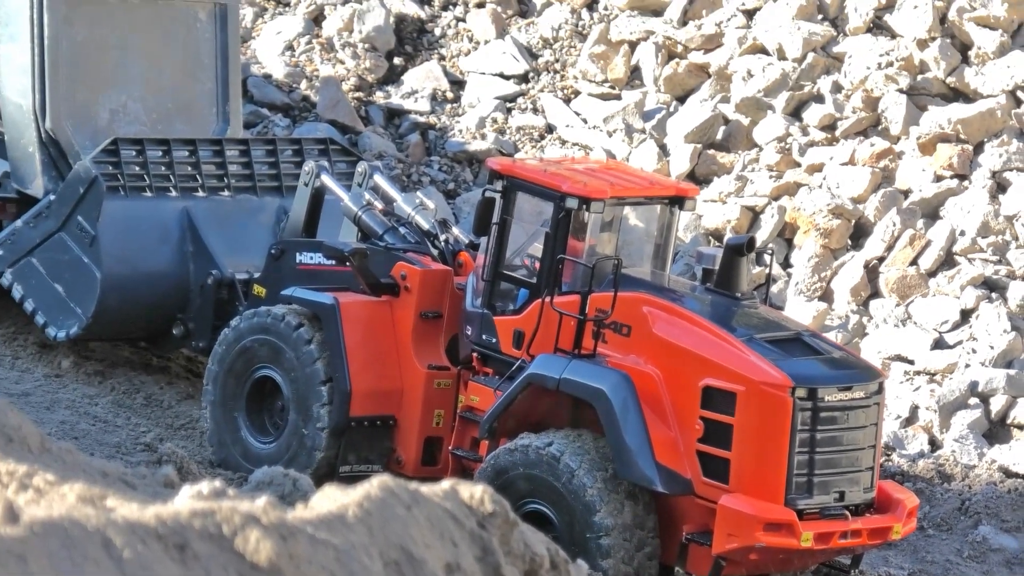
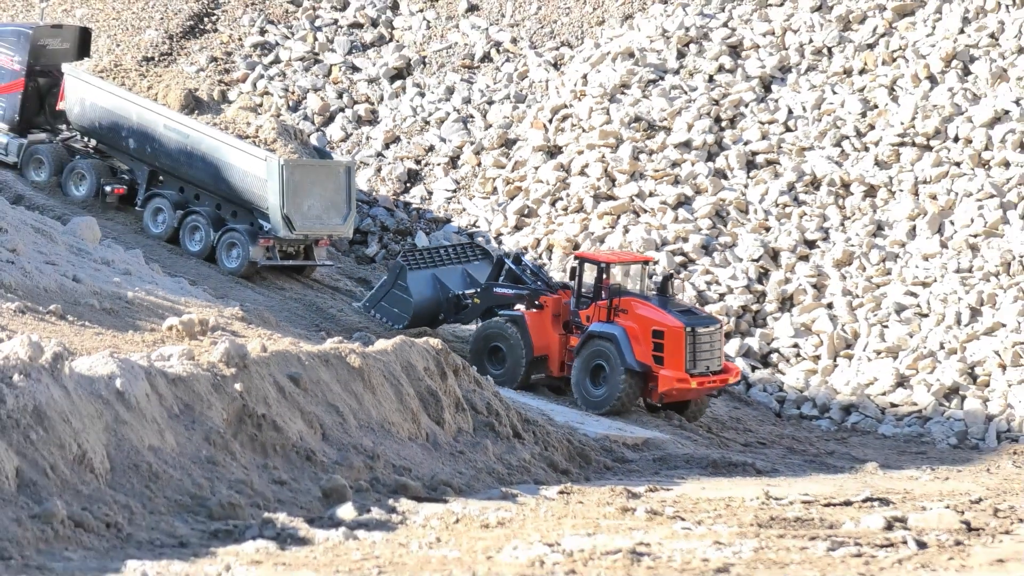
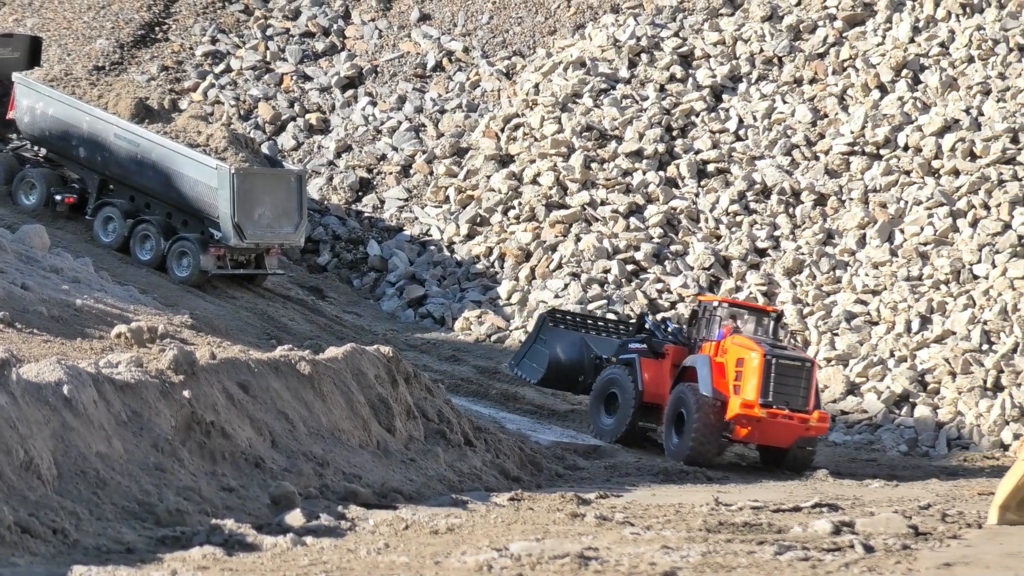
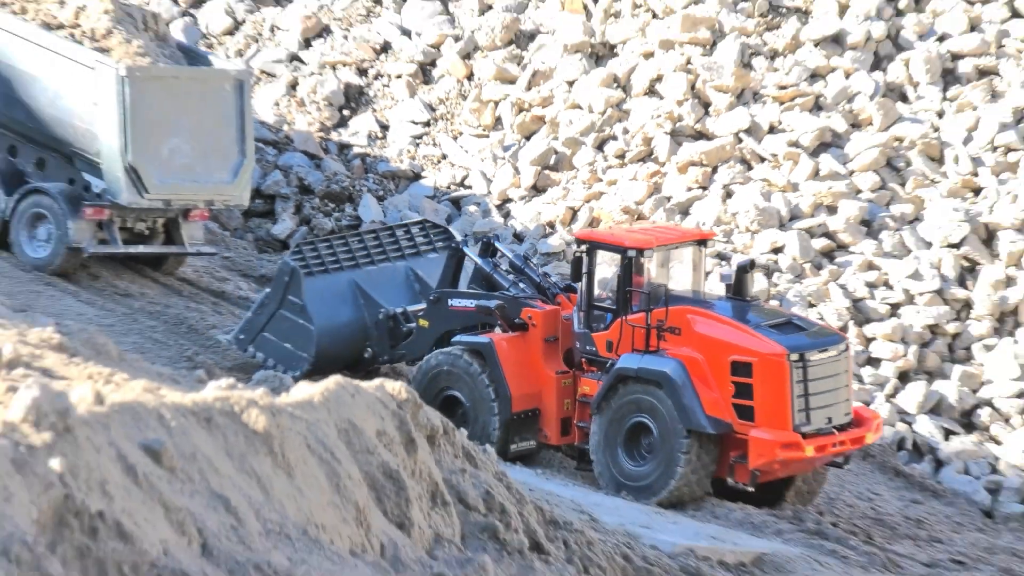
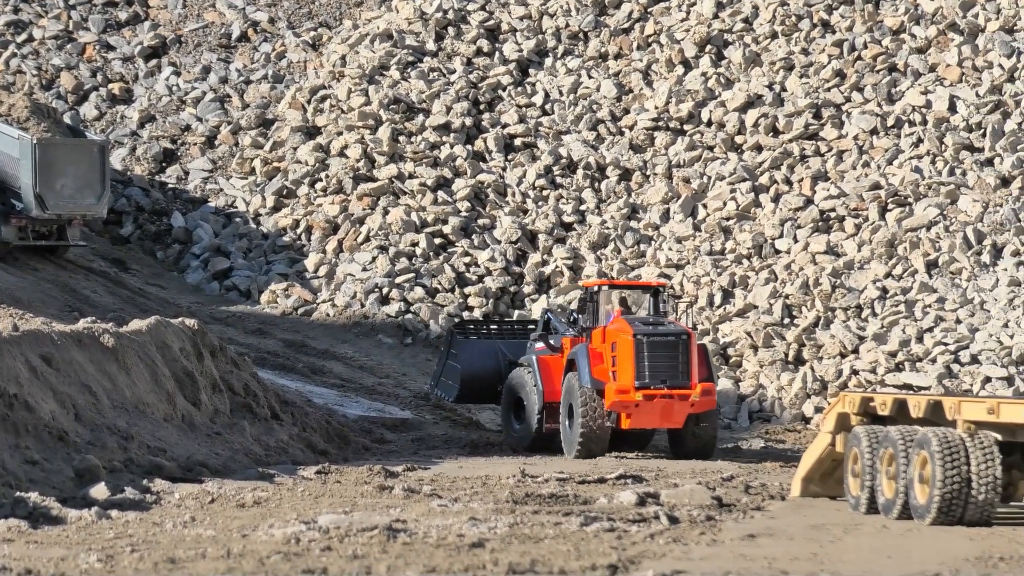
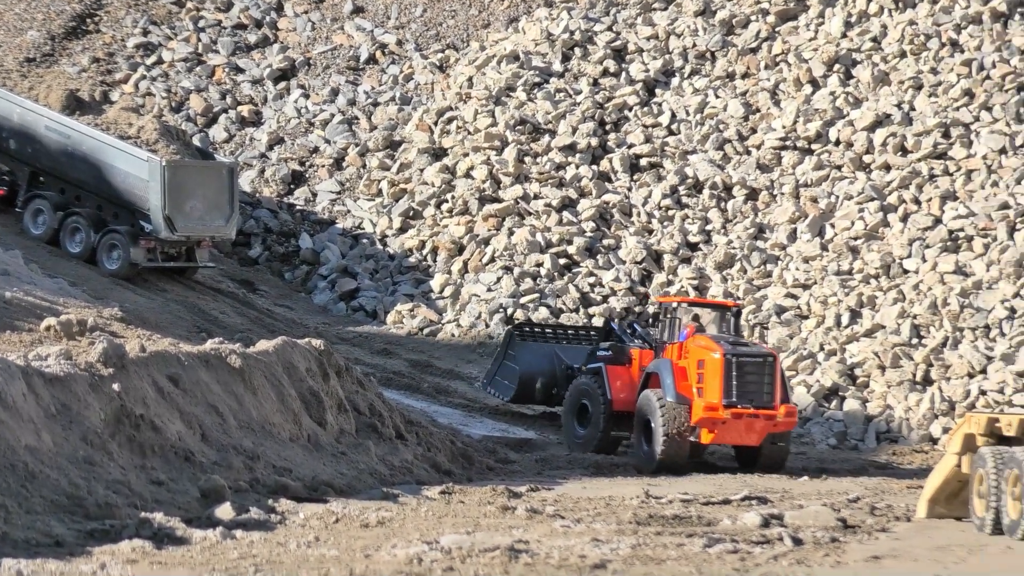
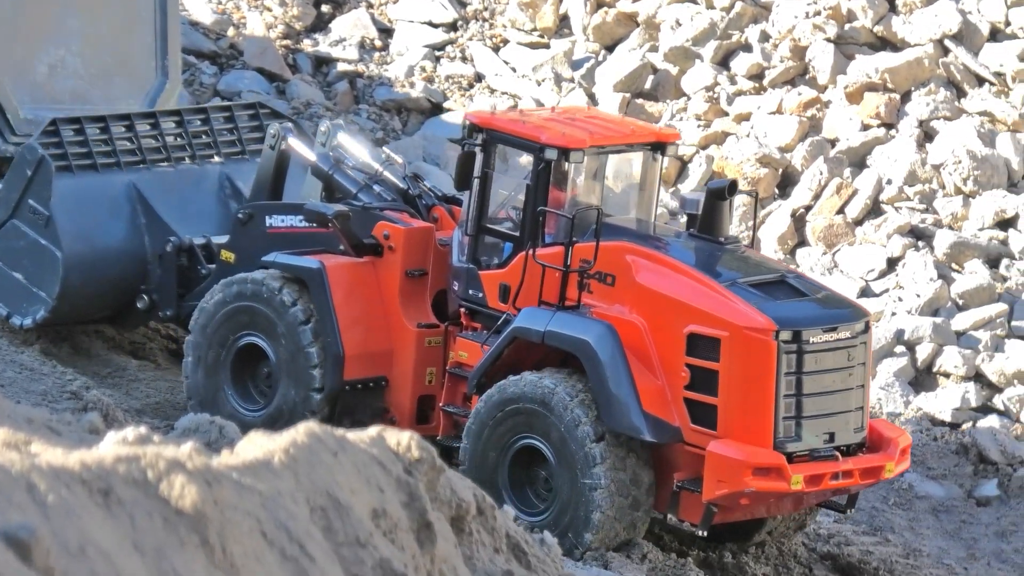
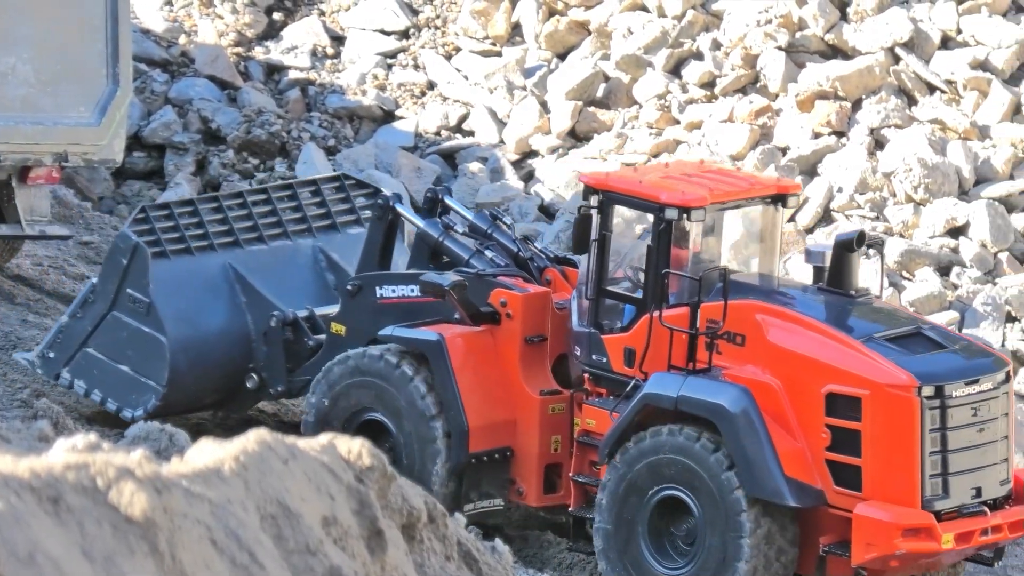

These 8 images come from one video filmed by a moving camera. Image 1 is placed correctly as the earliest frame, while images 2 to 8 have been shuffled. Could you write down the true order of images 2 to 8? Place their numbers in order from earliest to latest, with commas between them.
7, 8, 4, 2, 3, 6, 5
